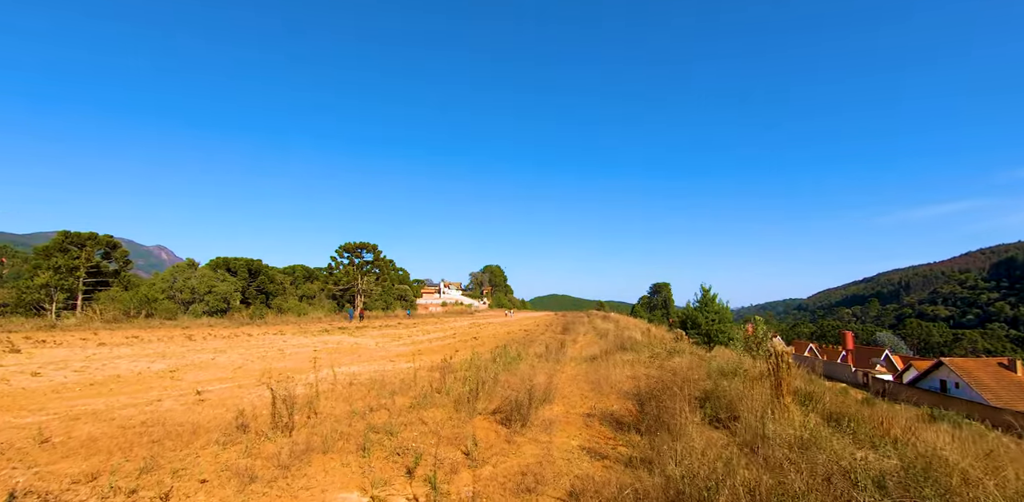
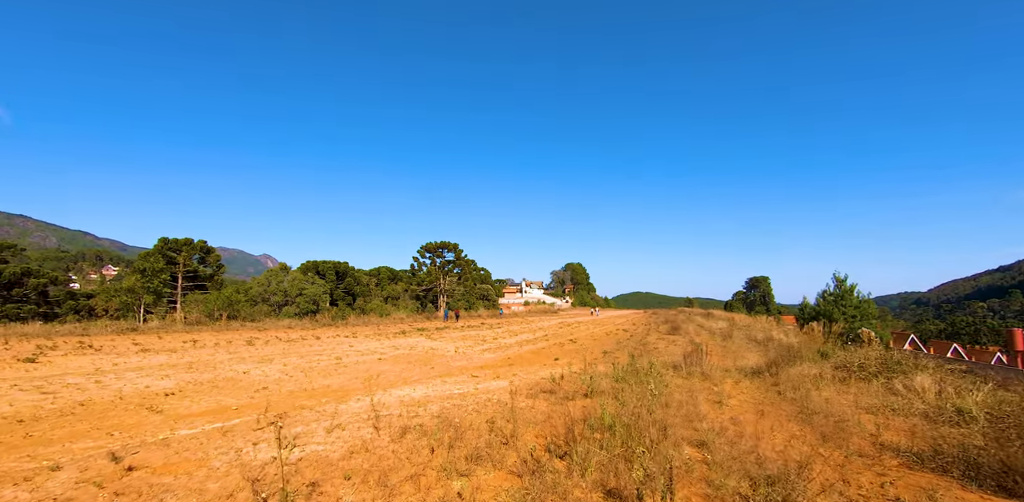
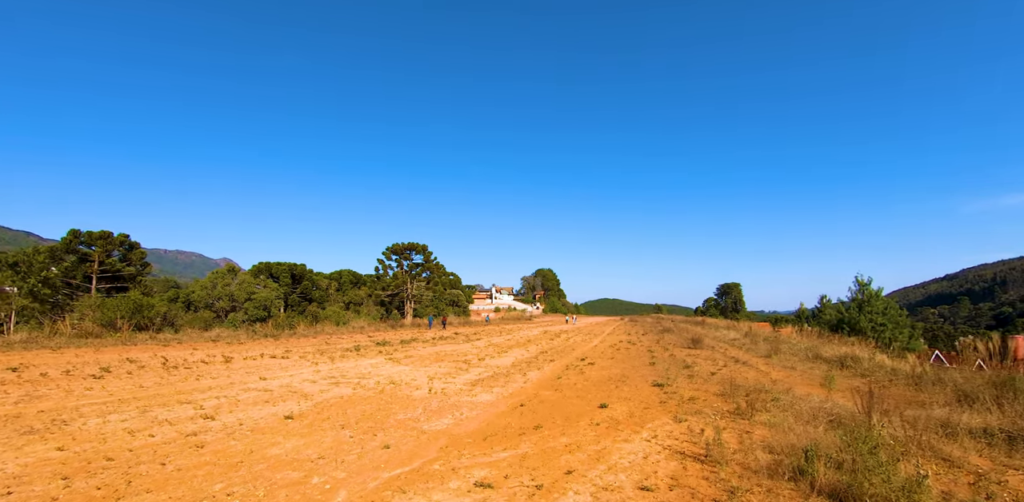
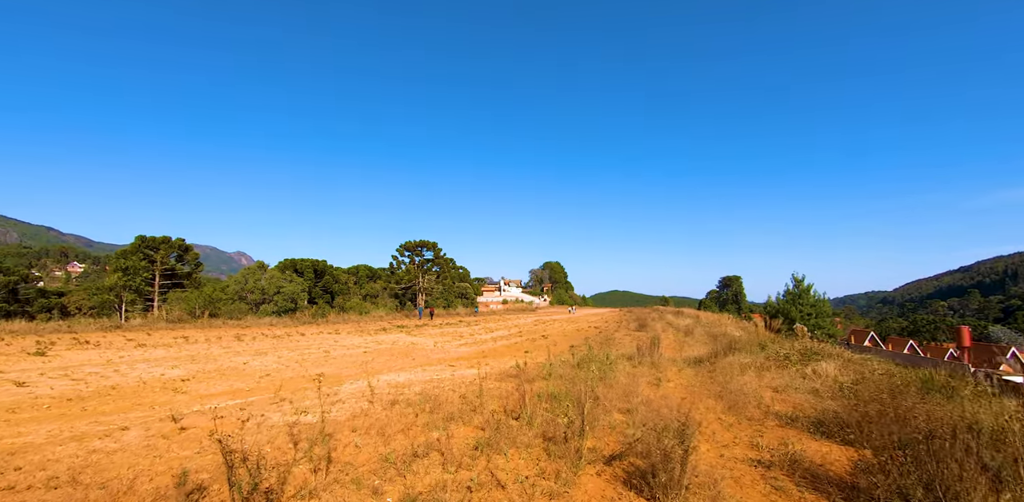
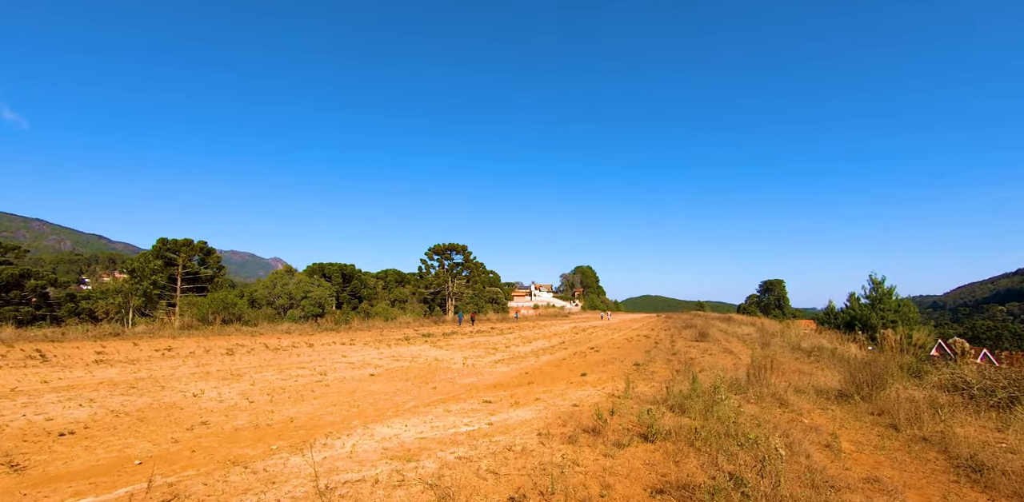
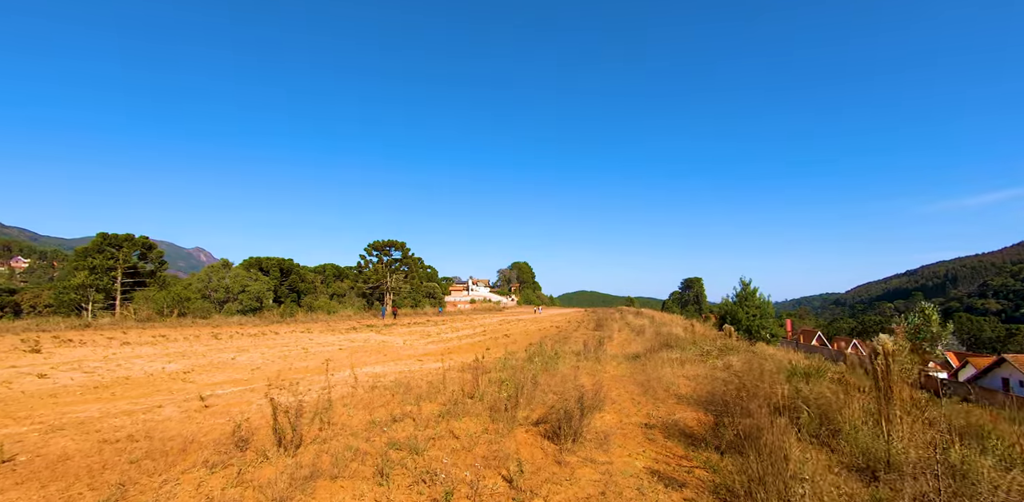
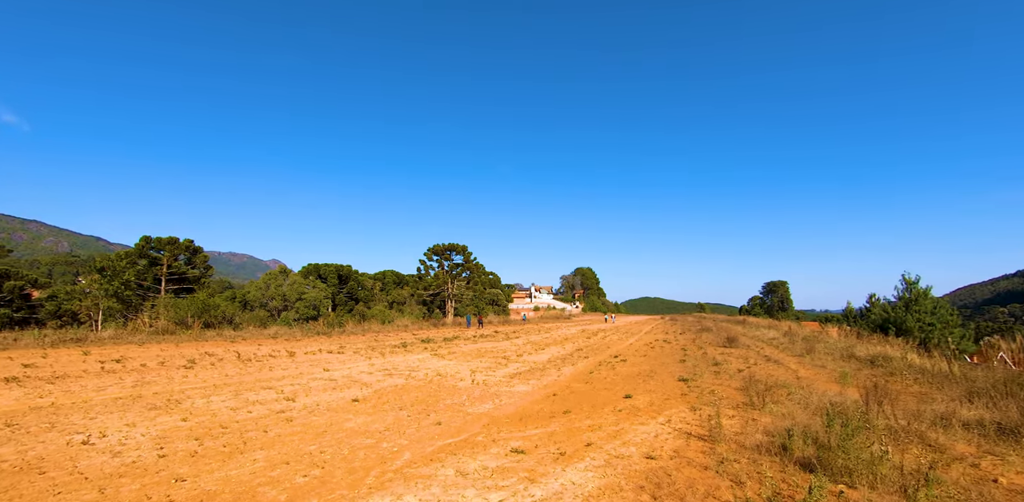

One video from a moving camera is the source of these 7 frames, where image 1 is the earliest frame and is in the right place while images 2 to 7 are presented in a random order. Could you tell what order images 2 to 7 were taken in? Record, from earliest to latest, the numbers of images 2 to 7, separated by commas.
6, 4, 2, 5, 7, 3
